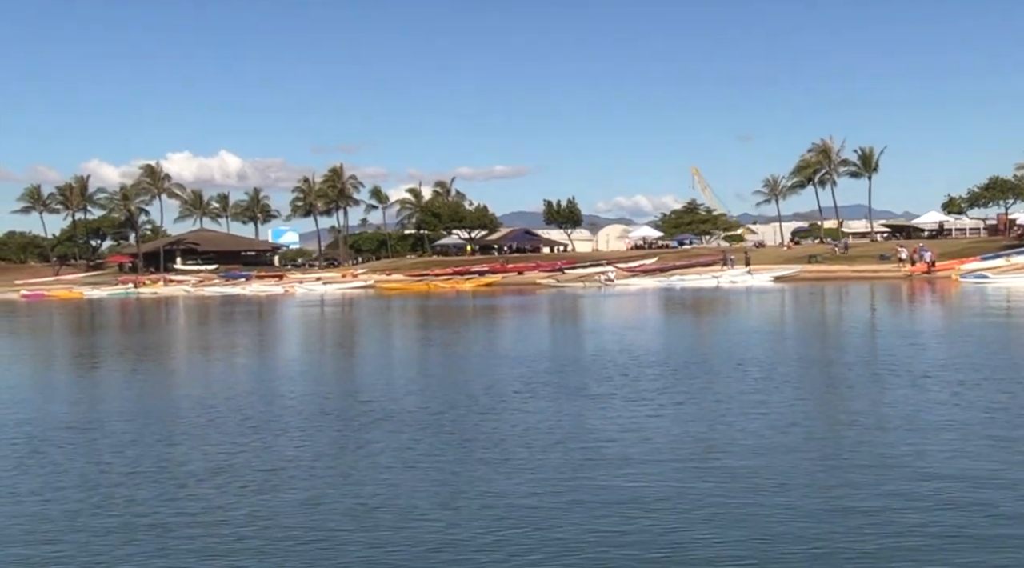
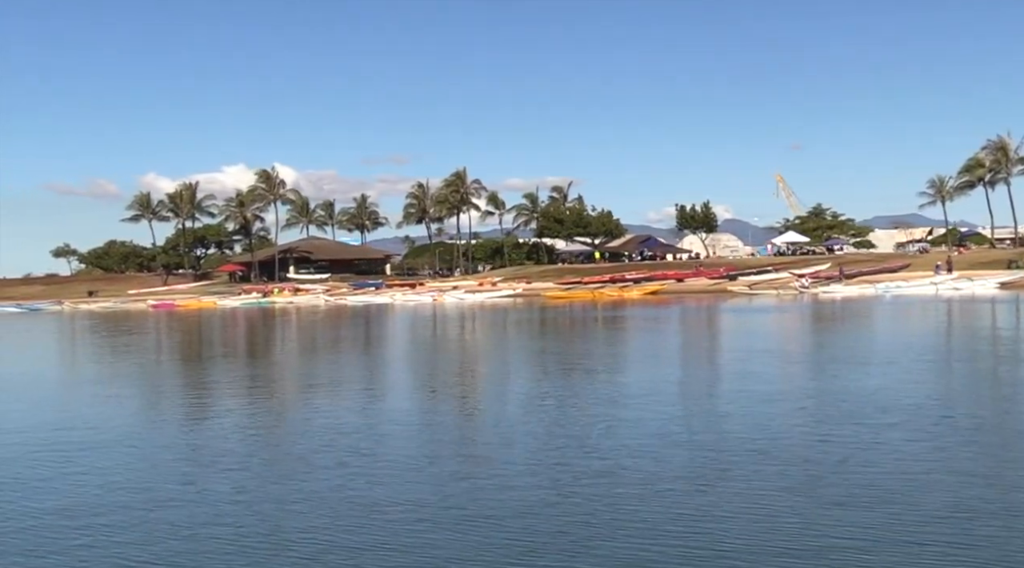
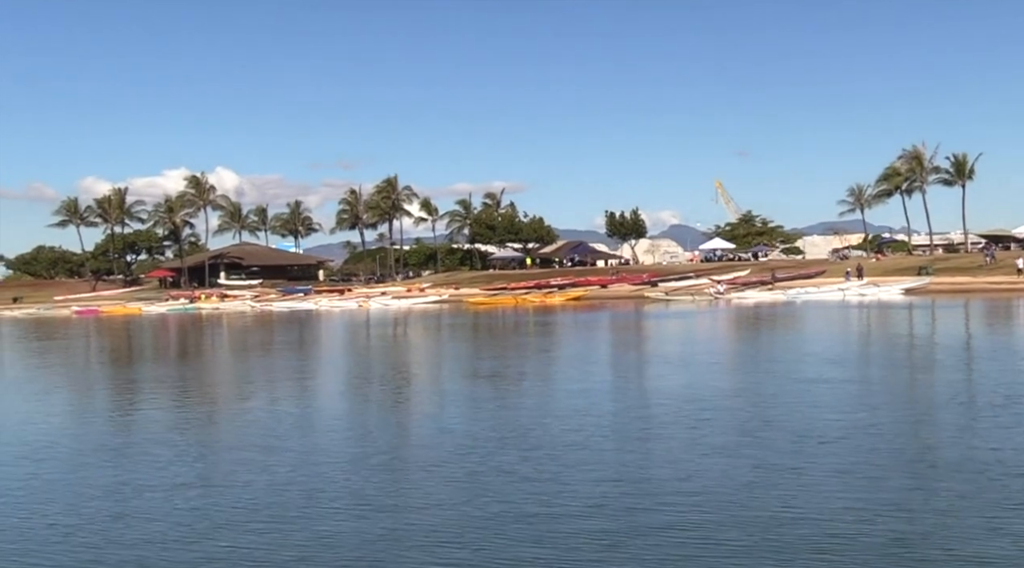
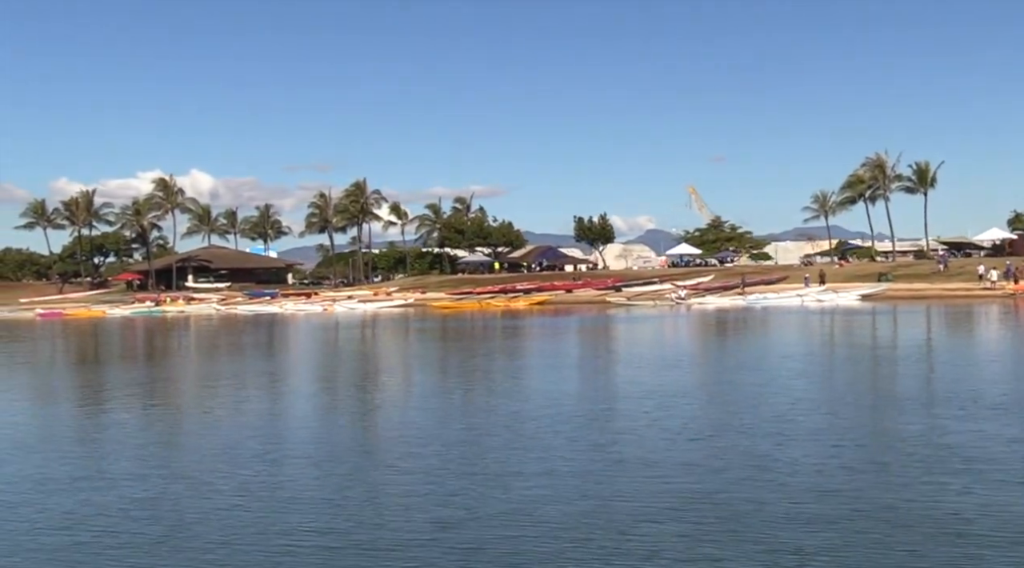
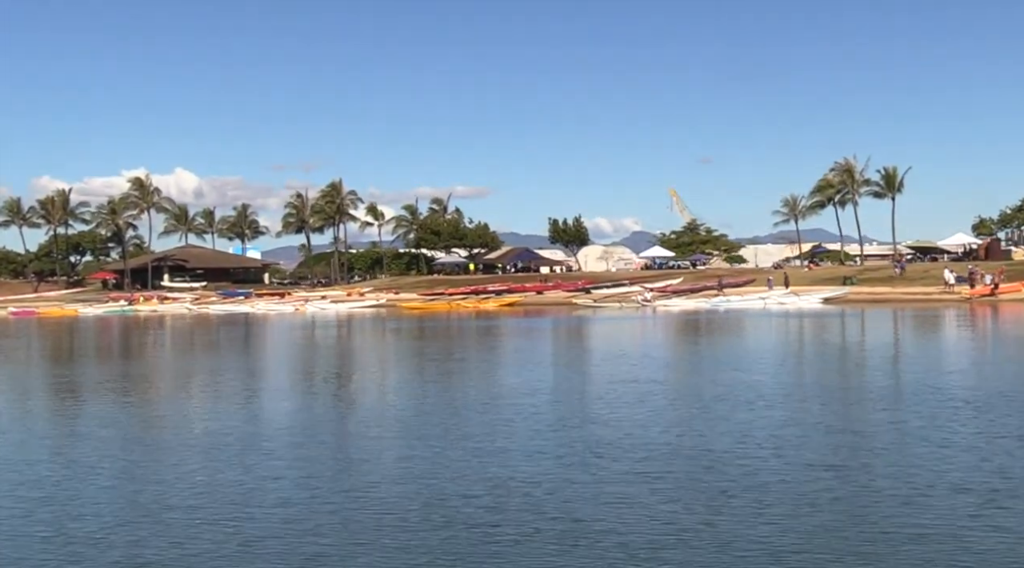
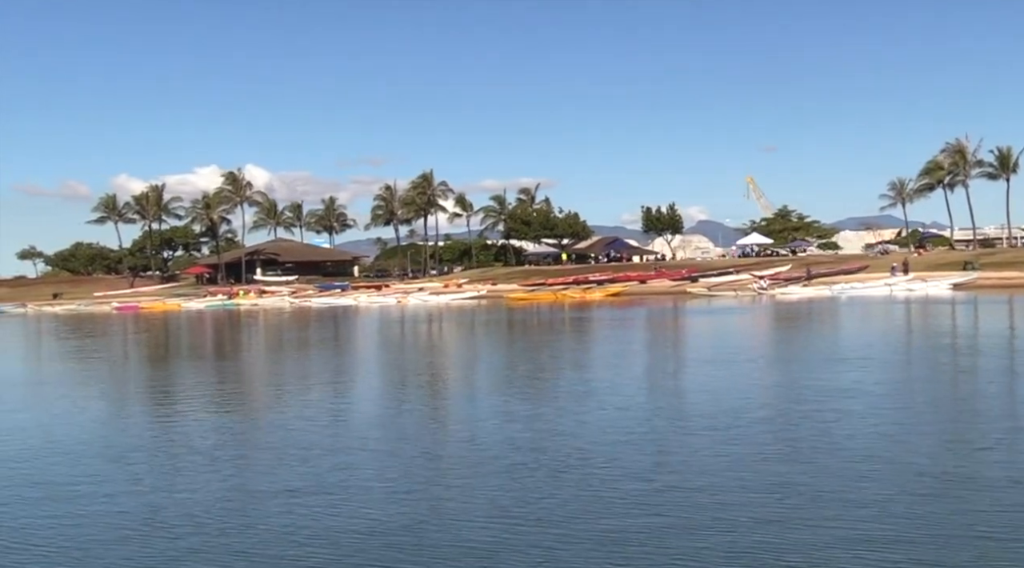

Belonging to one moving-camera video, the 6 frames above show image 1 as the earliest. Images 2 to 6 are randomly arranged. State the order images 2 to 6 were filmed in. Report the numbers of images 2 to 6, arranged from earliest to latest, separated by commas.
5, 4, 3, 6, 2
